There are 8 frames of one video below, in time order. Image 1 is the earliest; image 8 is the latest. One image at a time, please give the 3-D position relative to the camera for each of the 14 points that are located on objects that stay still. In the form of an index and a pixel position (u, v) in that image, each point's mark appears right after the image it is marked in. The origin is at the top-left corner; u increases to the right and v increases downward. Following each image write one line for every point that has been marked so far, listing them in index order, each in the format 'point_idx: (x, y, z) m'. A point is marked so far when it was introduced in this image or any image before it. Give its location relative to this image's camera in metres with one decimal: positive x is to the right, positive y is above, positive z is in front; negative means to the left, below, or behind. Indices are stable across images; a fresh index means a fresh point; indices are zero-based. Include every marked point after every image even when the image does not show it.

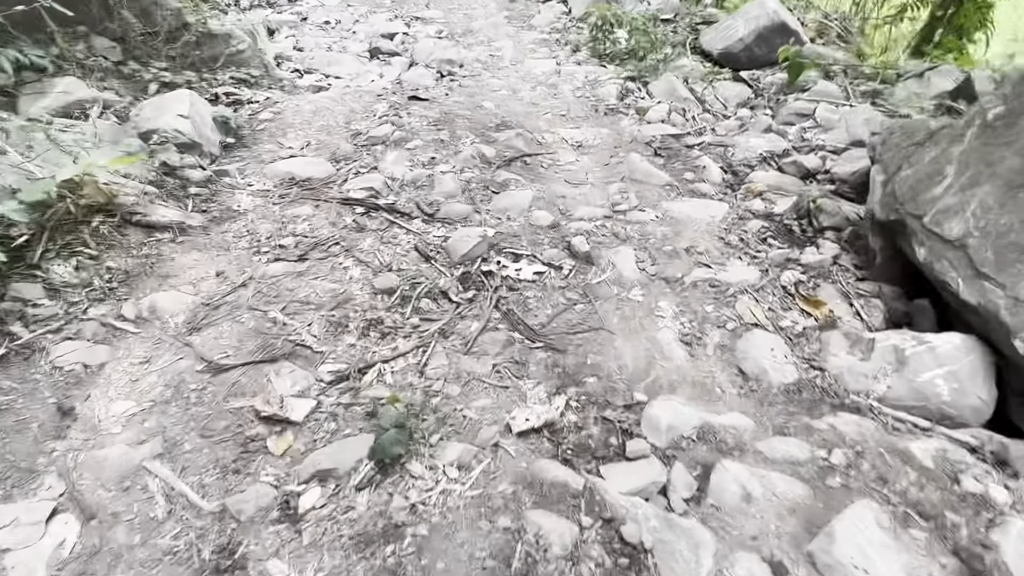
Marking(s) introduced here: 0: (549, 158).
0: (+0.1, +0.4, +2.0) m
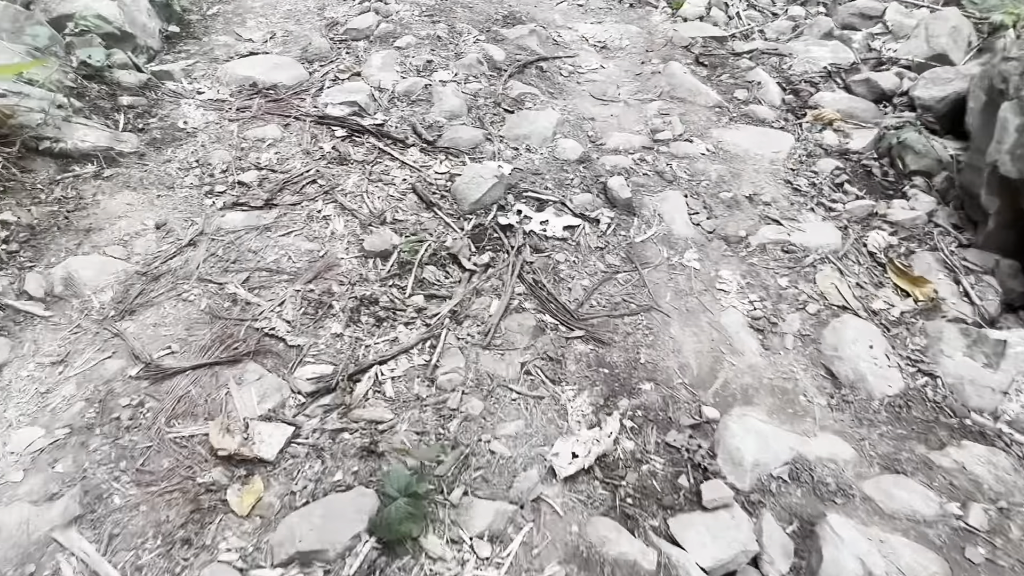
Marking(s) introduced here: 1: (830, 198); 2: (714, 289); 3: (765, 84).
0: (+0.2, +0.6, +1.7) m
1: (+0.6, +0.2, +1.2) m
2: (+0.3, 0.0, +1.0) m
3: (+0.6, +0.5, +1.5) m
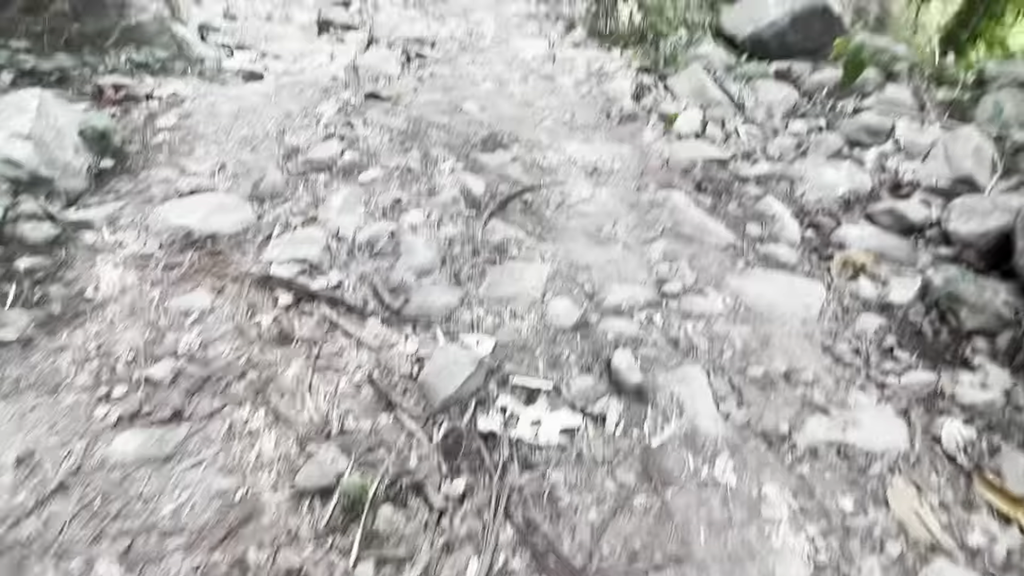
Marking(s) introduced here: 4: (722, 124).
0: (+0.1, +0.2, +1.5) m
1: (+0.6, -0.1, +1.0) m
2: (+0.3, -0.3, +0.8) m
3: (+0.6, +0.2, +1.4) m
4: (+0.6, +0.5, +1.8) m
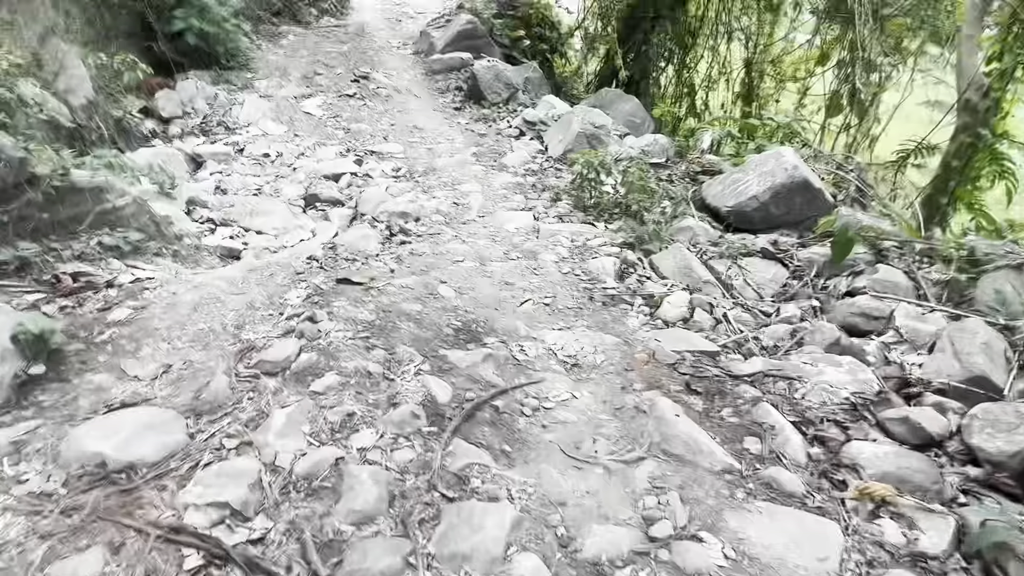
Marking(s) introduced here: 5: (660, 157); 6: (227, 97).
0: (0.0, -0.2, +1.3) m
1: (+0.5, -0.5, +0.8) m
2: (+0.3, -0.6, +0.6) m
3: (+0.5, -0.3, +1.2) m
4: (+0.6, -0.1, +1.7) m
5: (+0.8, +0.7, +3.3) m
6: (-1.9, +1.3, +4.2) m
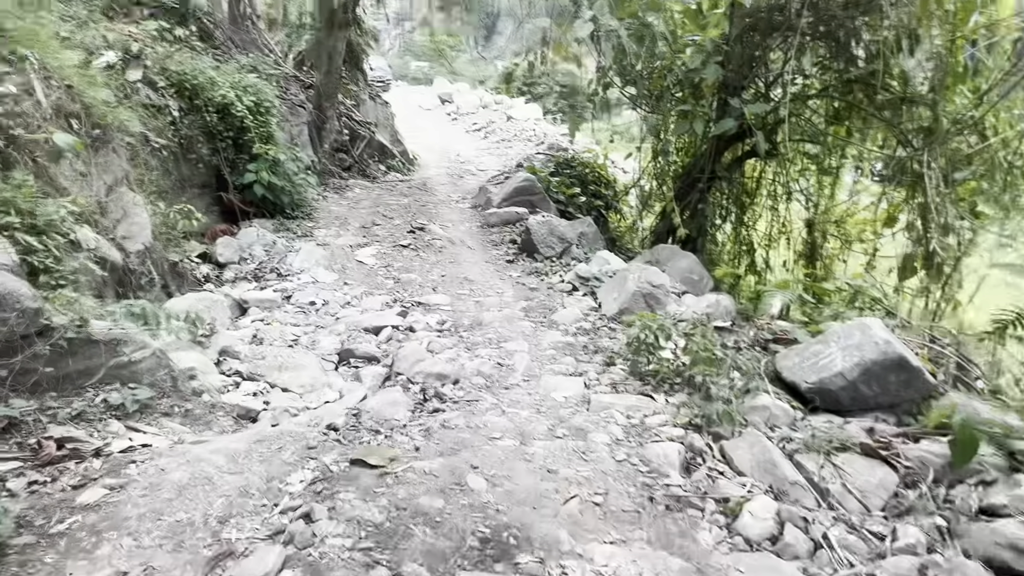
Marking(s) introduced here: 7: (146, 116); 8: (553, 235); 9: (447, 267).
0: (+0.1, -0.6, +1.0) m
1: (+0.5, -0.7, +0.4) m
2: (+0.2, -0.8, +0.1) m
3: (+0.6, -0.6, +0.8) m
4: (+0.6, -0.5, +1.4) m
5: (+1.0, -0.2, +3.1) m
6: (-1.6, +0.3, +4.3) m
7: (-2.2, +1.0, +3.7) m
8: (+0.3, +0.4, +4.6) m
9: (-0.4, +0.1, +4.2) m
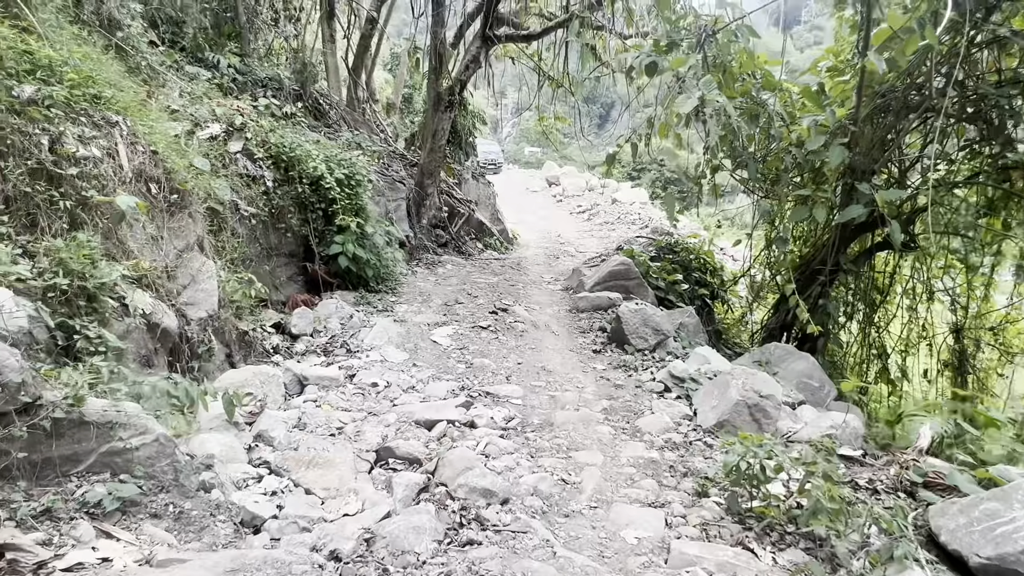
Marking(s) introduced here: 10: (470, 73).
0: (+0.1, -0.7, +0.5) m
1: (+0.4, -0.8, -0.2) m
2: (0.0, -0.8, -0.3) m
3: (+0.5, -0.8, +0.3) m
4: (+0.7, -0.7, +0.8) m
5: (+1.3, -0.6, +2.5) m
6: (-1.0, -0.2, +4.1) m
7: (-1.6, +0.6, +3.8) m
8: (+0.9, -0.2, +4.2) m
9: (+0.1, -0.4, +3.9) m
10: (-0.5, +2.3, +6.6) m
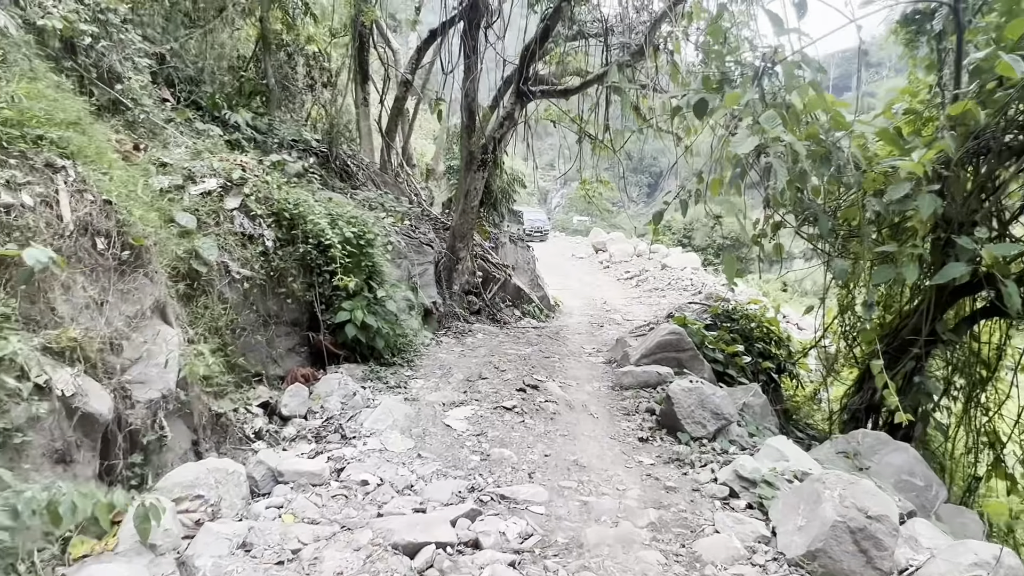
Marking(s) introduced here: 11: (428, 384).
0: (-0.1, -0.7, -0.1) m
1: (+0.2, -0.7, -0.9) m
2: (-0.2, -0.7, -1.0) m
3: (+0.3, -0.7, -0.4) m
4: (+0.6, -0.8, +0.1) m
5: (+1.4, -0.8, +1.7) m
6: (-0.8, -0.6, +3.6) m
7: (-1.5, +0.2, +3.4) m
8: (+1.1, -0.7, +3.4) m
9: (+0.2, -0.8, +3.2) m
10: (-0.1, +1.6, +6.3) m
11: (-0.5, -0.6, +3.9) m
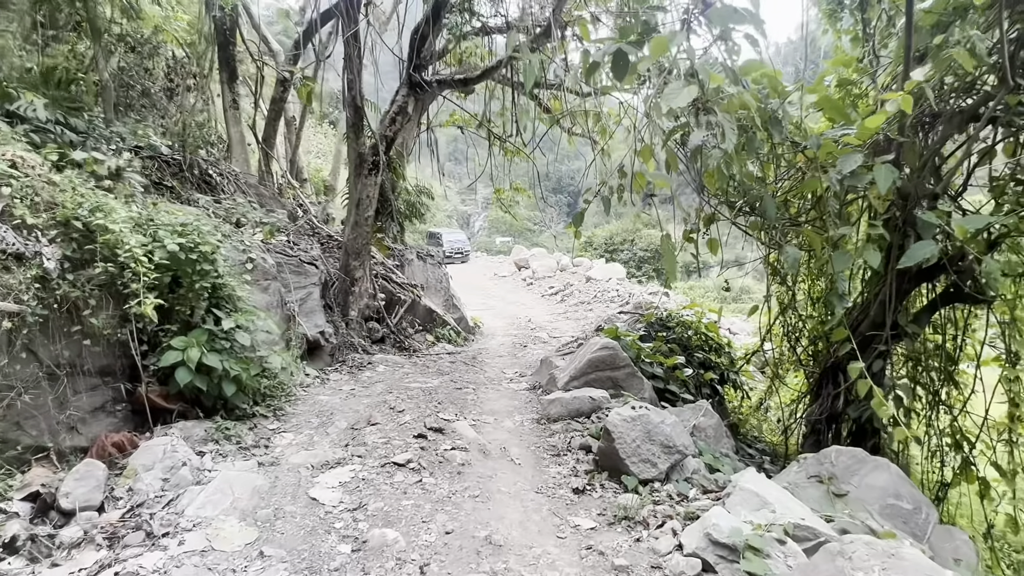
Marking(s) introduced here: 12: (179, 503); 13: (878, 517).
0: (-0.1, -0.7, -1.0) m
1: (+0.2, -0.6, -1.7) m
2: (-0.1, -0.6, -1.9) m
3: (+0.3, -0.6, -1.2) m
4: (+0.5, -0.7, -0.7) m
5: (+1.1, -0.7, +1.0) m
6: (-1.3, -0.7, +2.6) m
7: (-2.0, +0.1, +2.3) m
8: (+0.6, -0.7, +2.7) m
9: (-0.2, -0.8, +2.3) m
10: (-1.0, +1.4, +5.5) m
11: (-1.0, -0.7, +3.0) m
12: (-1.2, -0.8, +2.3) m
13: (+1.7, -1.1, +2.9) m
